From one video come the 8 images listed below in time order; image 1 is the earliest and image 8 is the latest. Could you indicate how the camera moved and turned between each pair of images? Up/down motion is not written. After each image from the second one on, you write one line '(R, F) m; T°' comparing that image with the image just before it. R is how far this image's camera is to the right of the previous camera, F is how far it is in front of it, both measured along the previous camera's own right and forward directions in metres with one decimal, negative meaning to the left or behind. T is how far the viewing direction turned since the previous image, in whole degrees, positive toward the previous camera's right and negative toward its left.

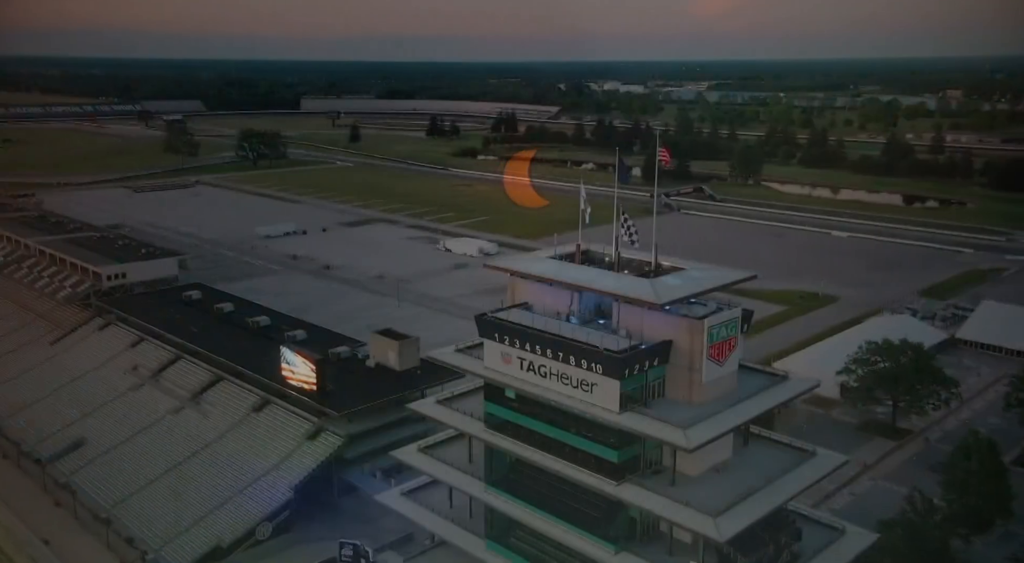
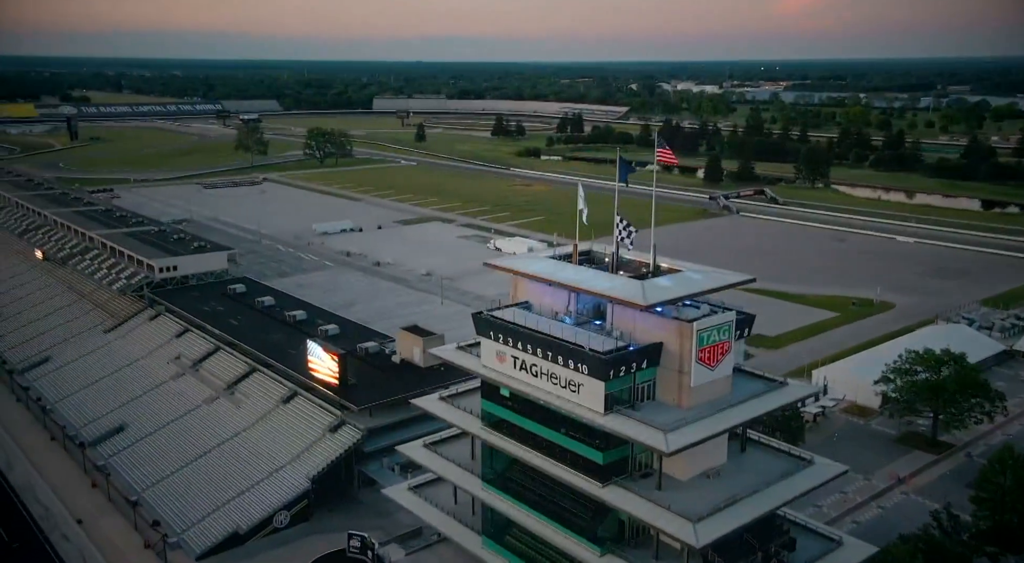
(+1.8, 0.0) m; -5°
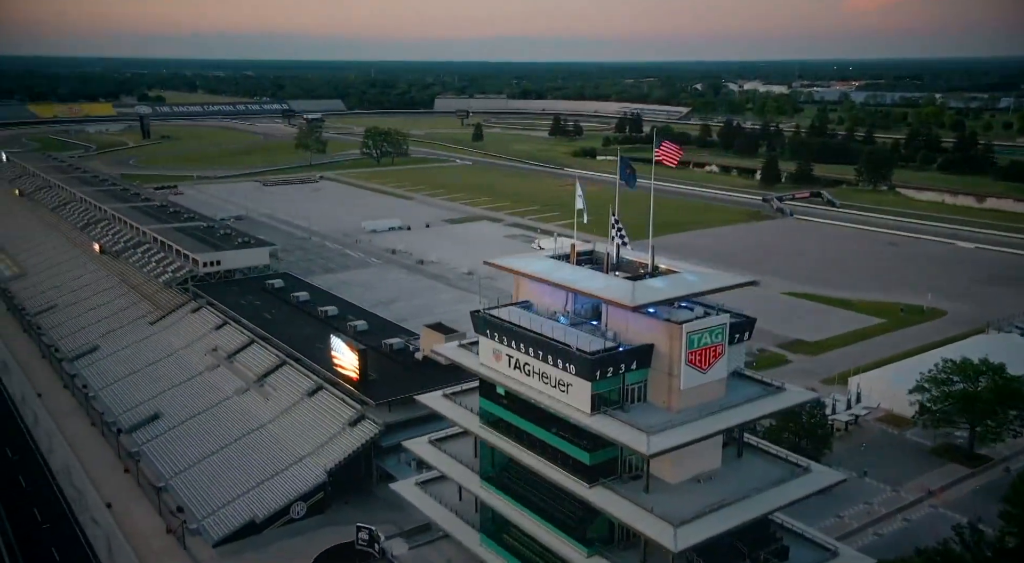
(+1.6, 0.0) m; -4°
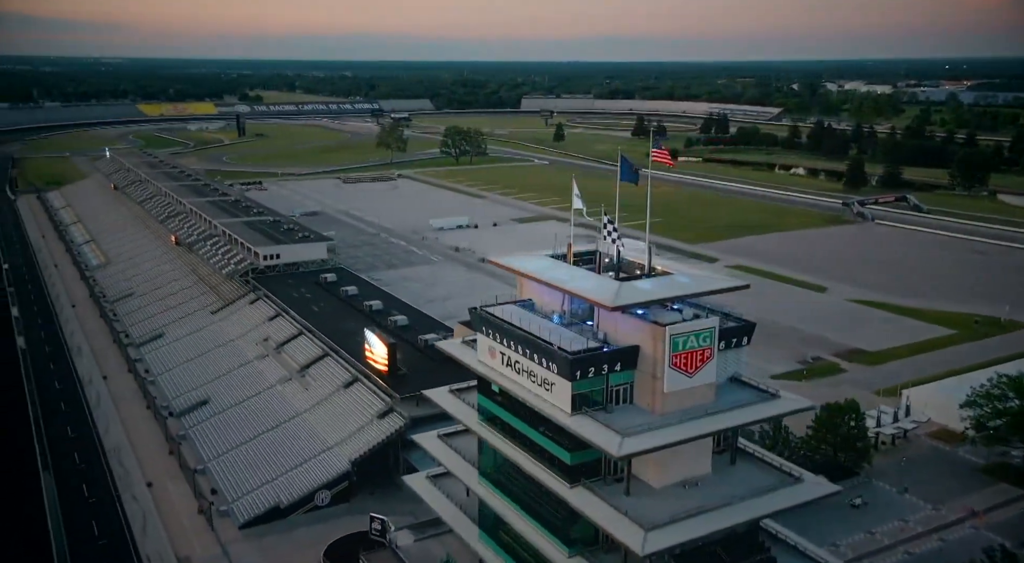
(+2.2, 0.0) m; -6°
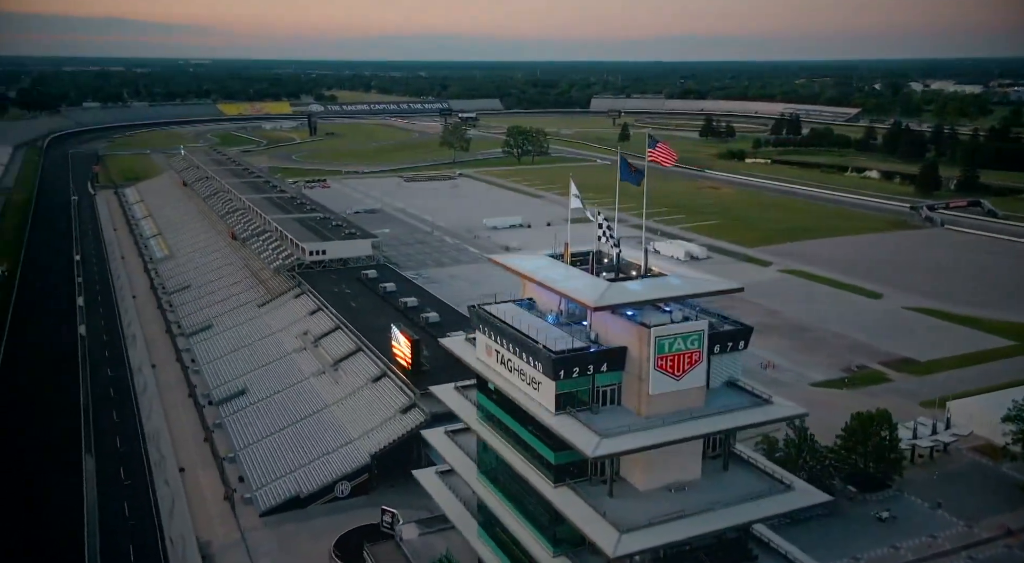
(+1.8, 0.0) m; -5°
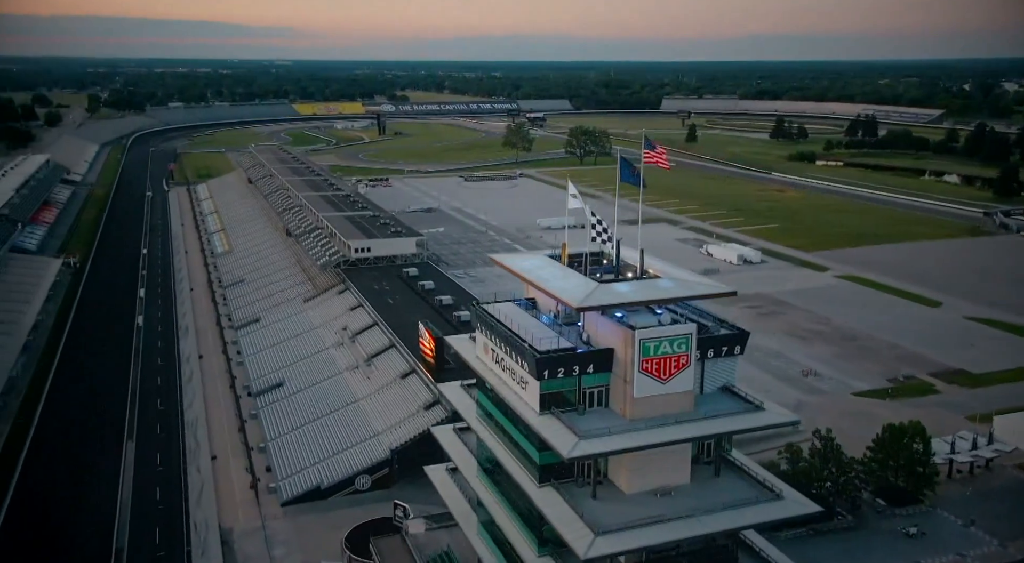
(+1.8, 0.0) m; -5°
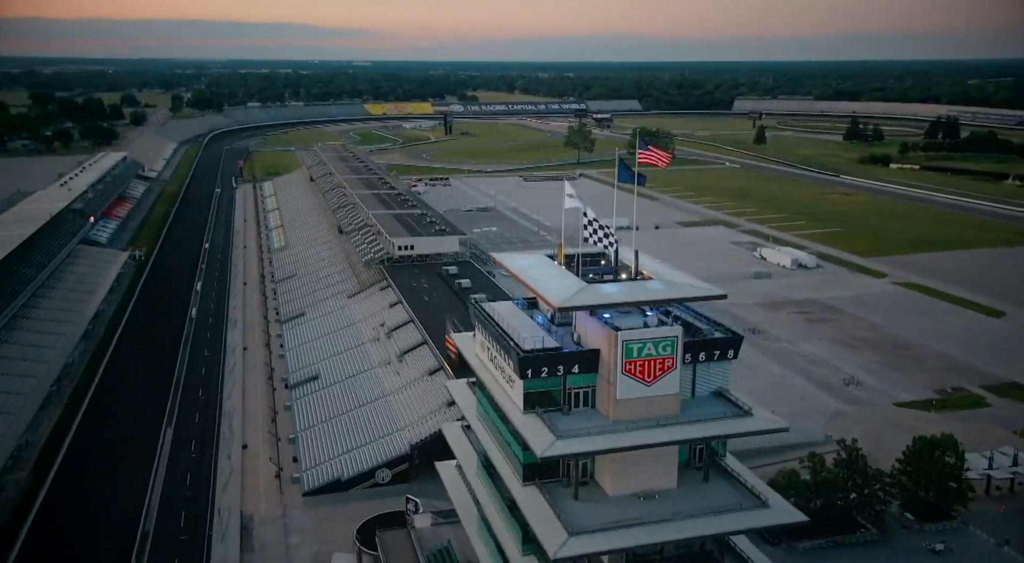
(+1.8, 0.0) m; -5°
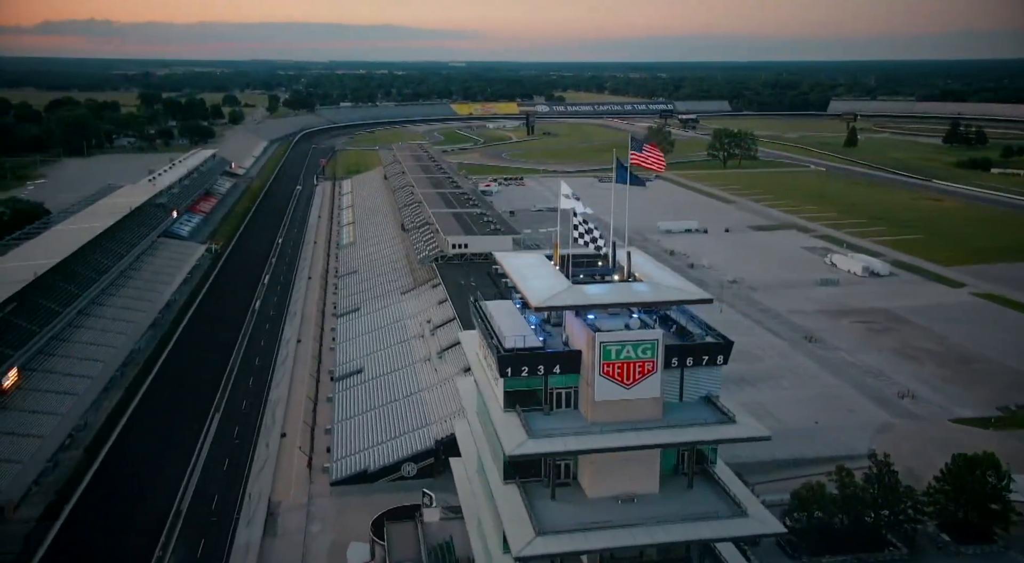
(+2.2, +0.1) m; -6°
